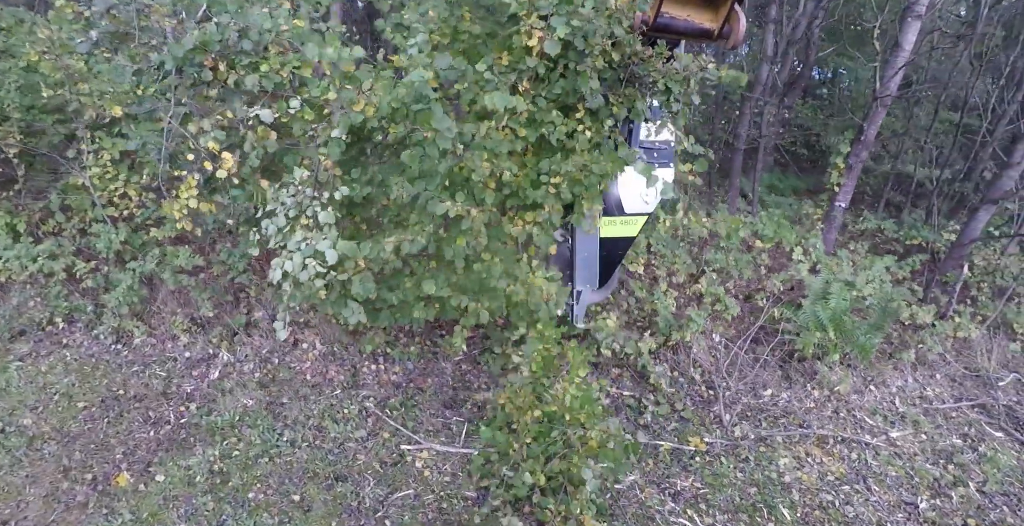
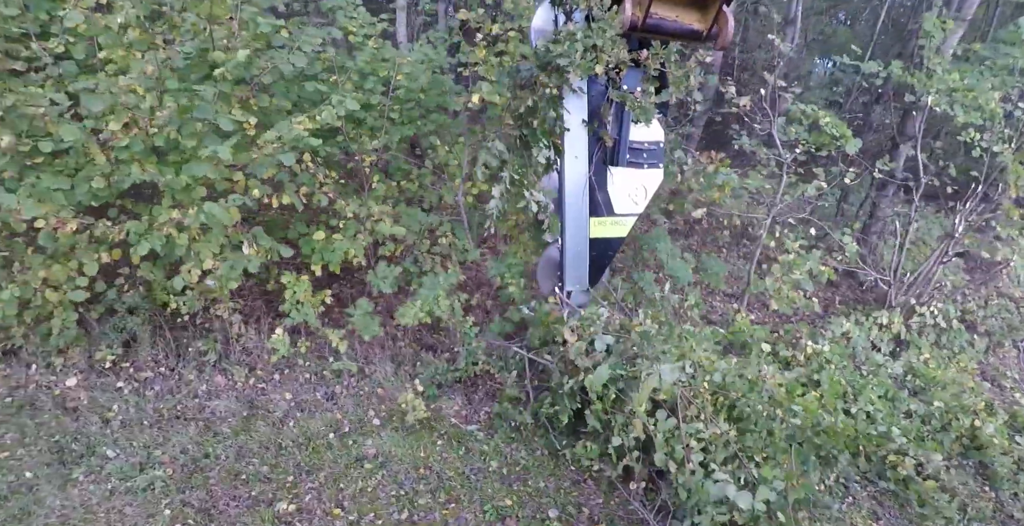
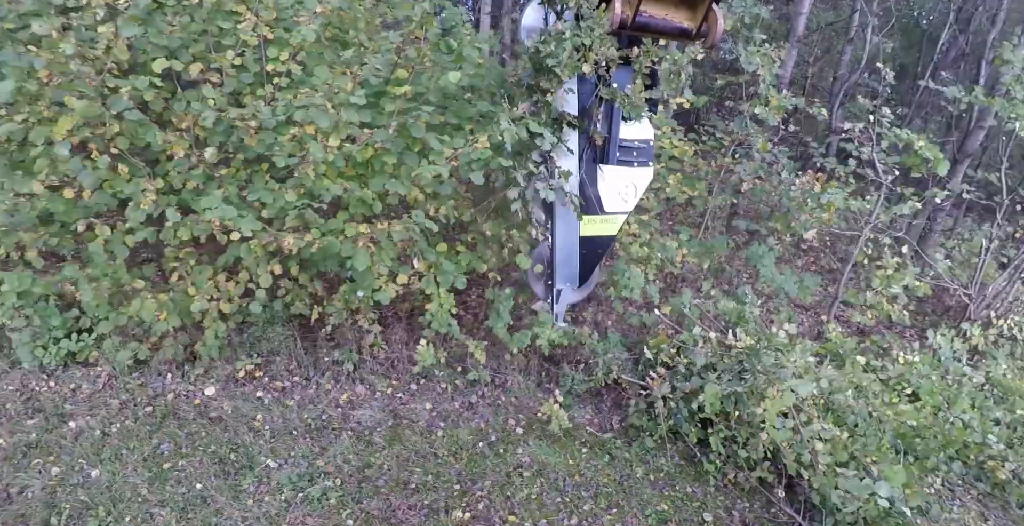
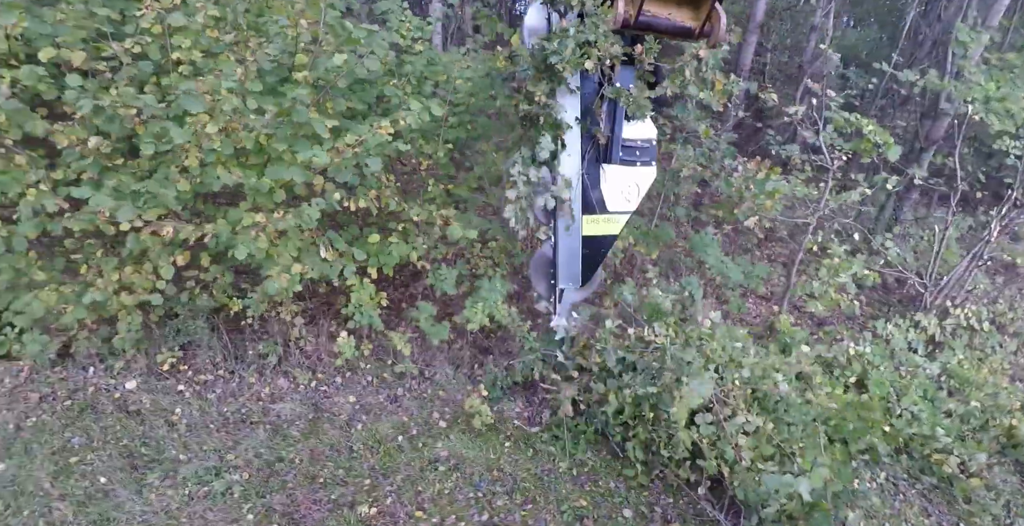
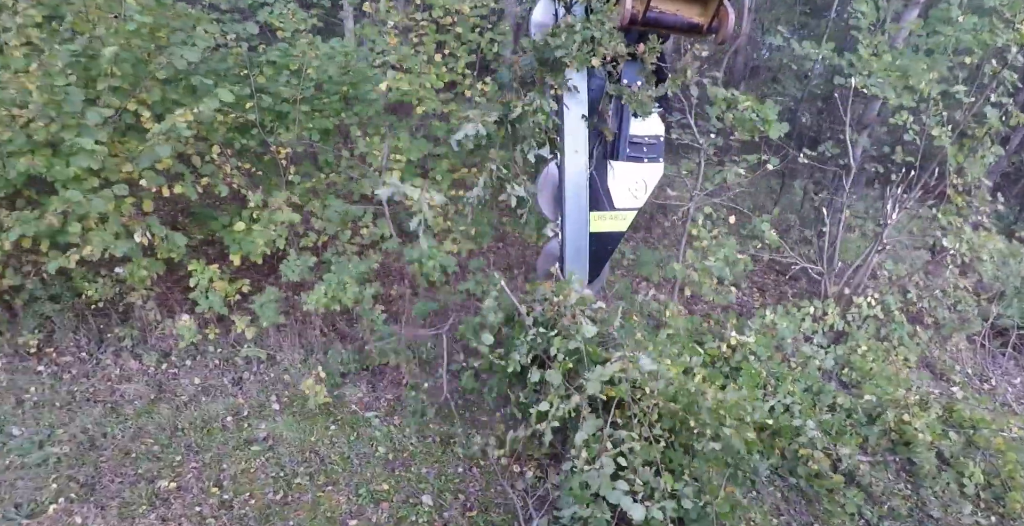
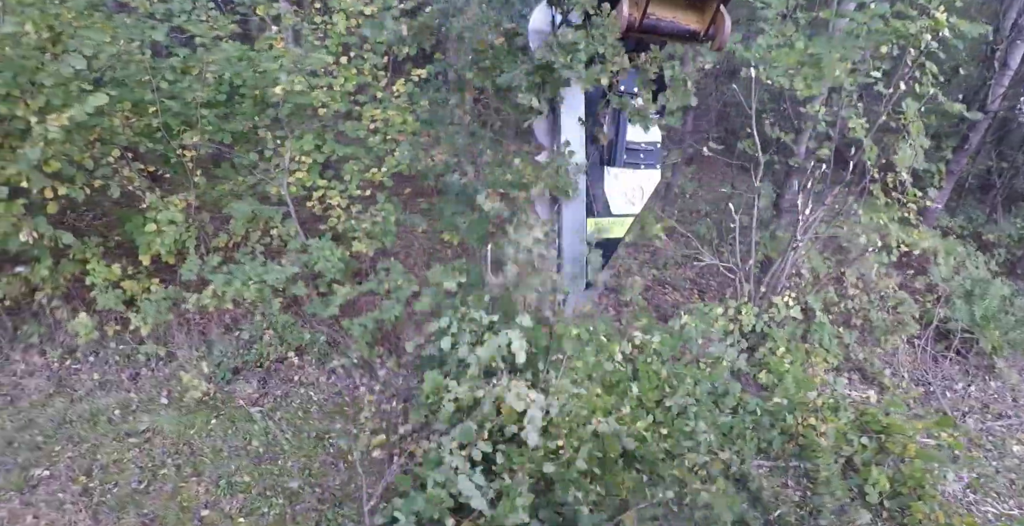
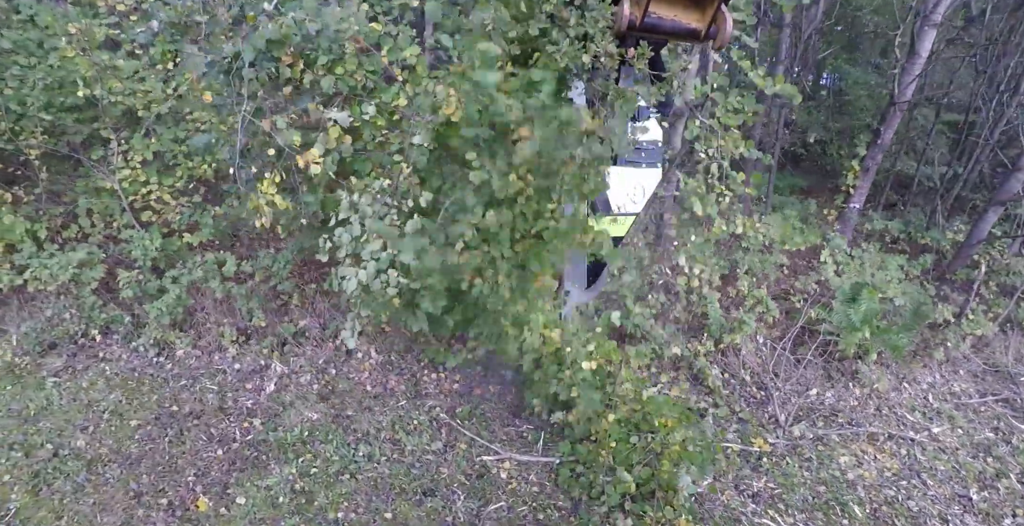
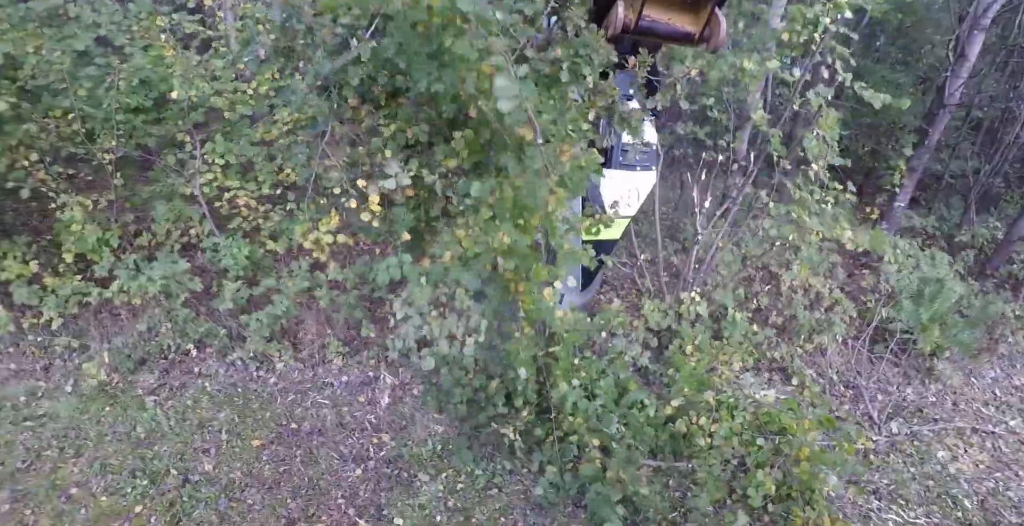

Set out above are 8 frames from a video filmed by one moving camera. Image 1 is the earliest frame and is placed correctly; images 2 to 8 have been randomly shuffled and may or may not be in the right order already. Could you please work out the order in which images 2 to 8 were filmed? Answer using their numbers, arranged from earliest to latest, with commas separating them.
7, 8, 6, 5, 2, 4, 3
